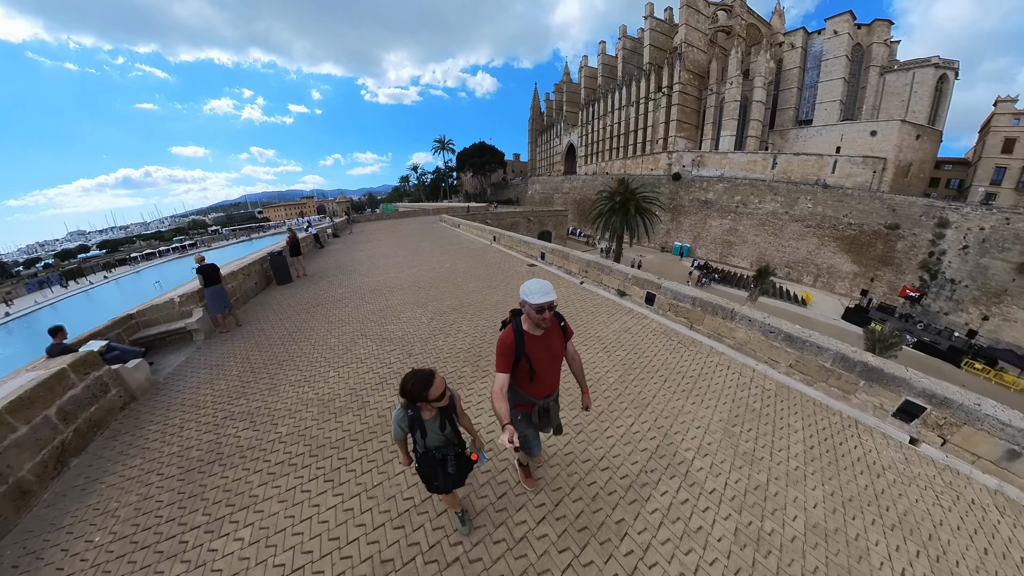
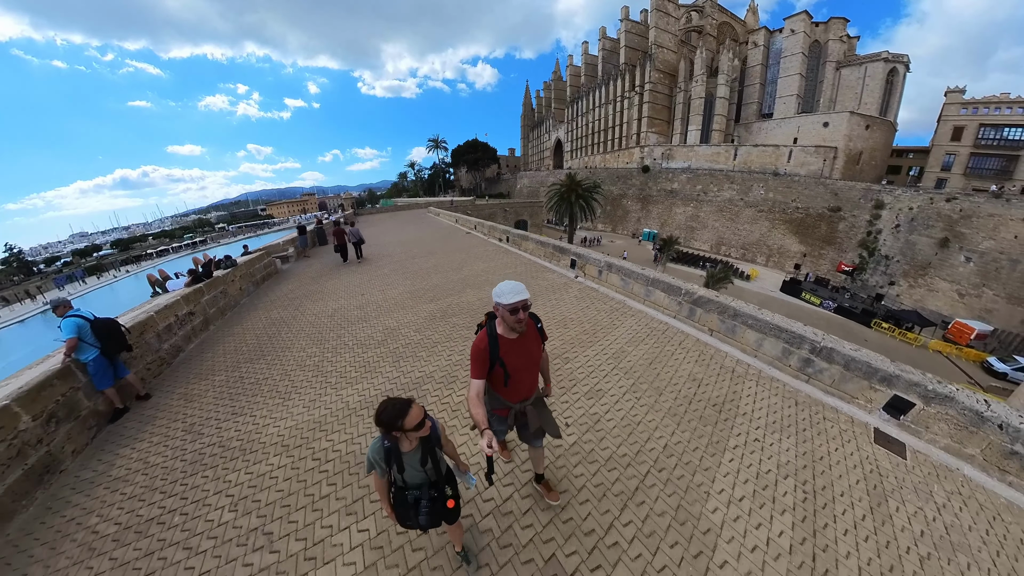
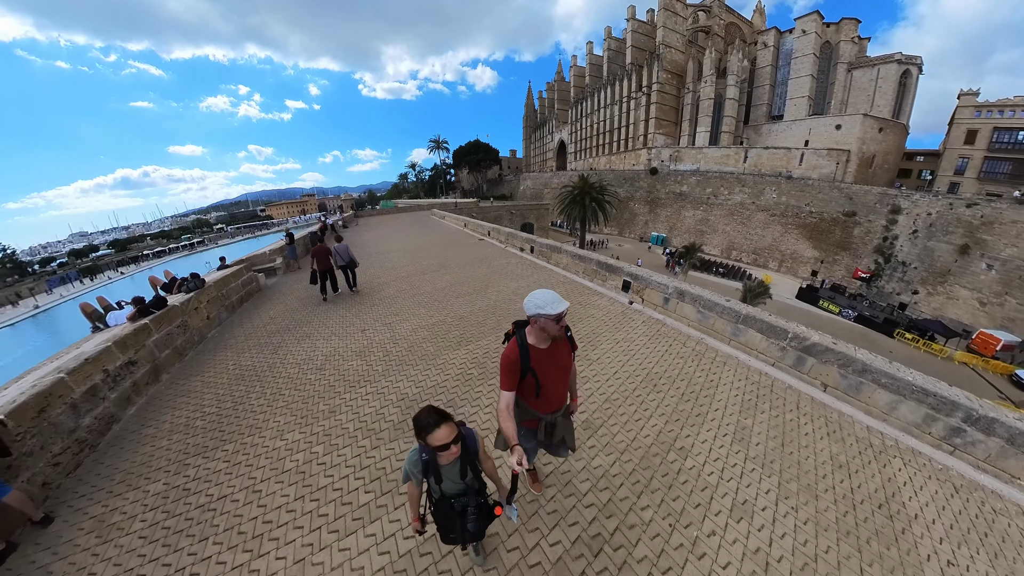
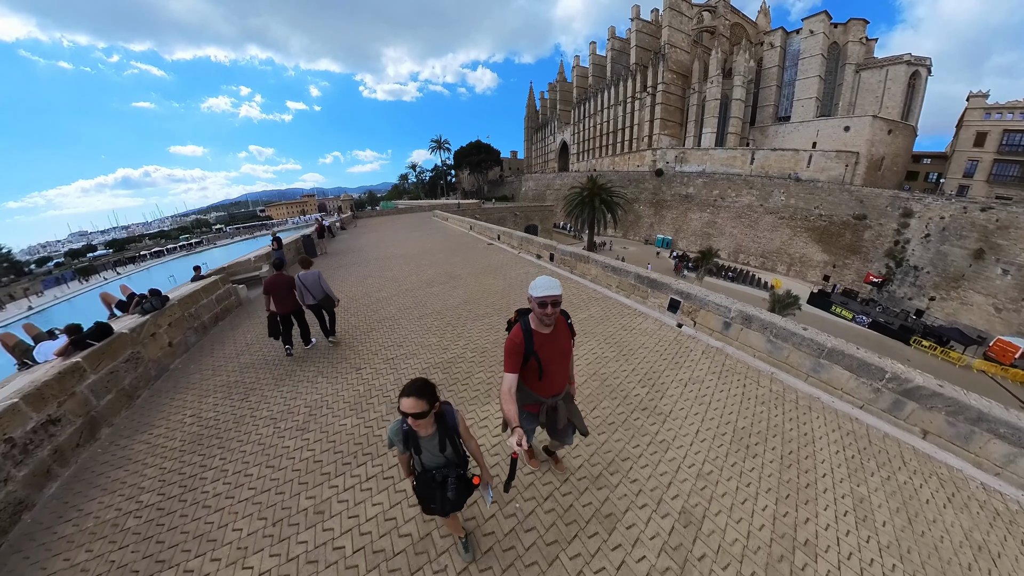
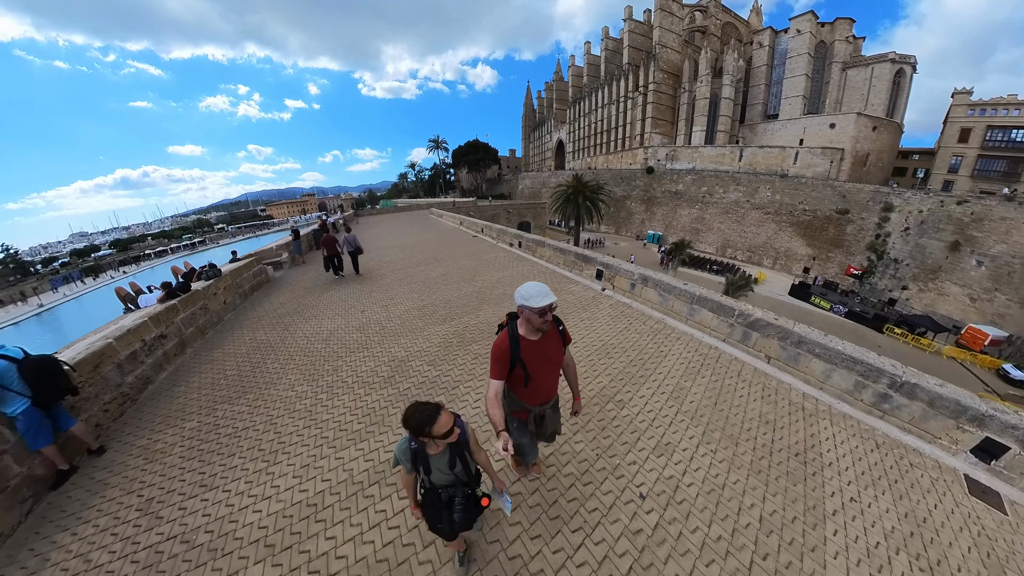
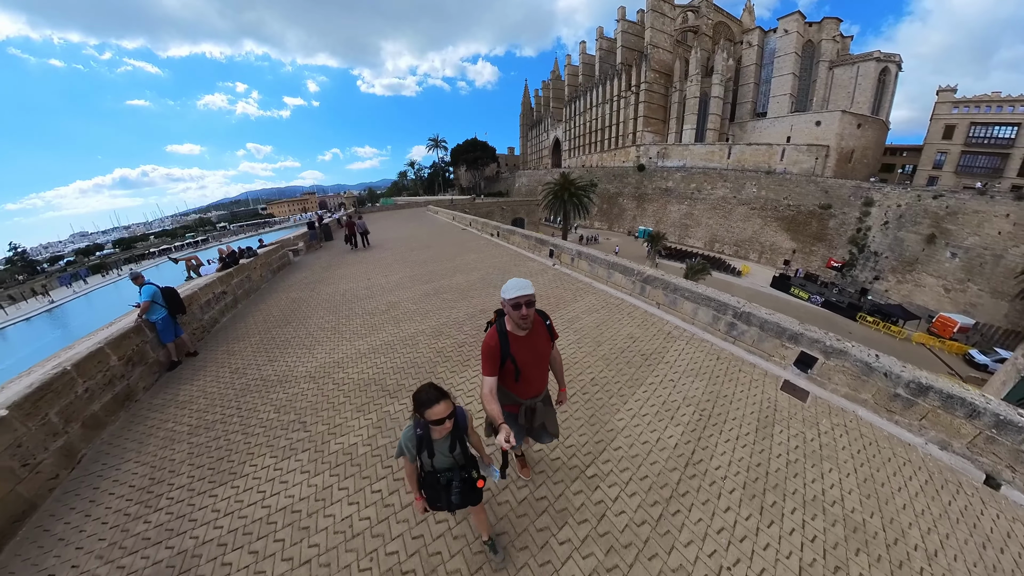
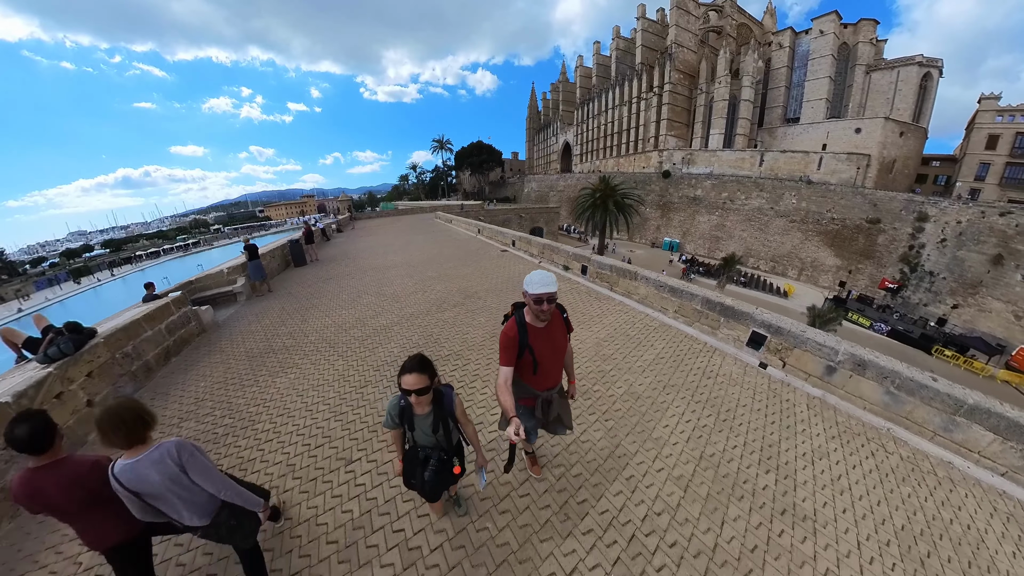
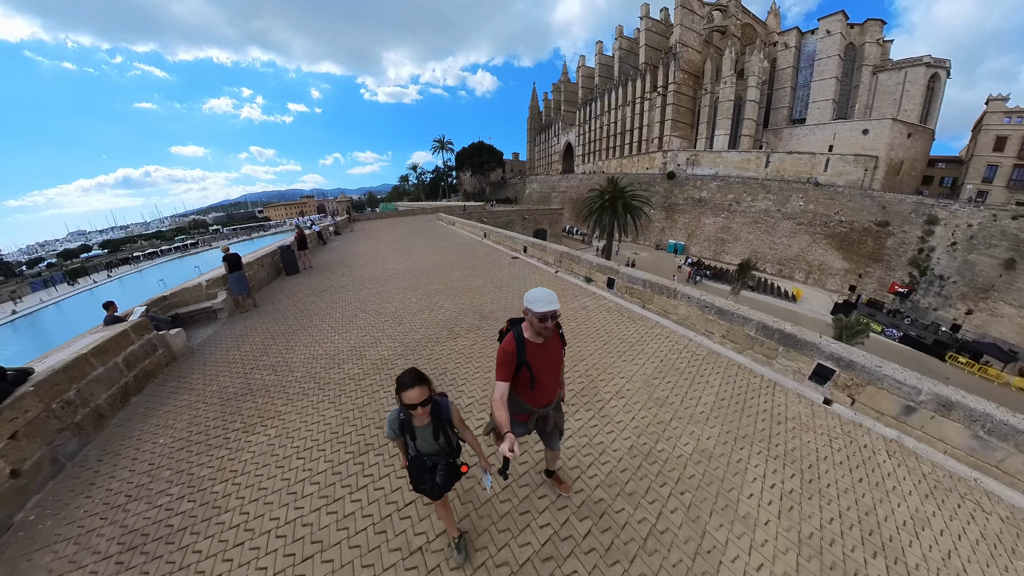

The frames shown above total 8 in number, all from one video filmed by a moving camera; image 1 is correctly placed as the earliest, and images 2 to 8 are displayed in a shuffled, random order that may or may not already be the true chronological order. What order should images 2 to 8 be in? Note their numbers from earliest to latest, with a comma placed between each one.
8, 7, 4, 3, 5, 2, 6
